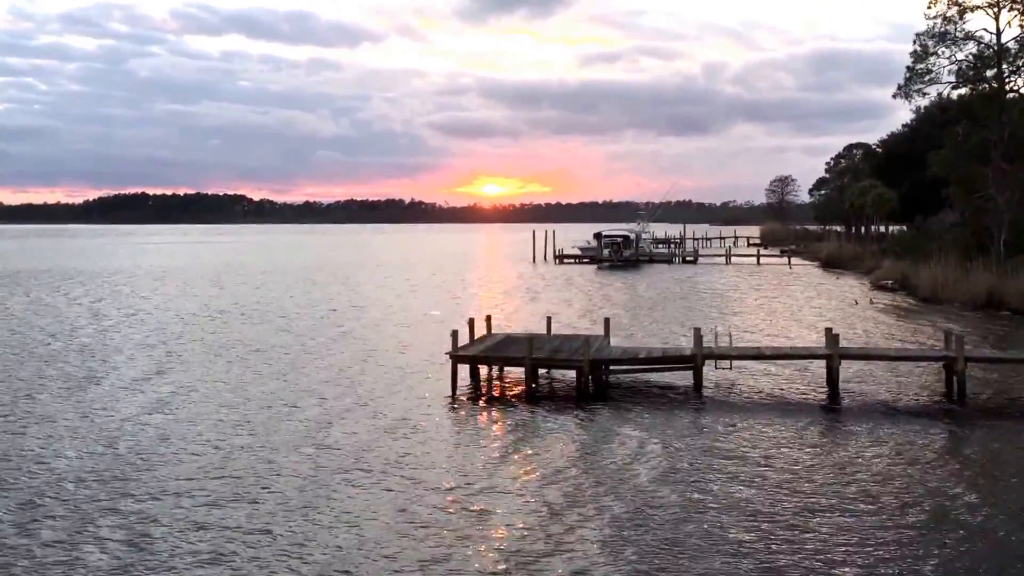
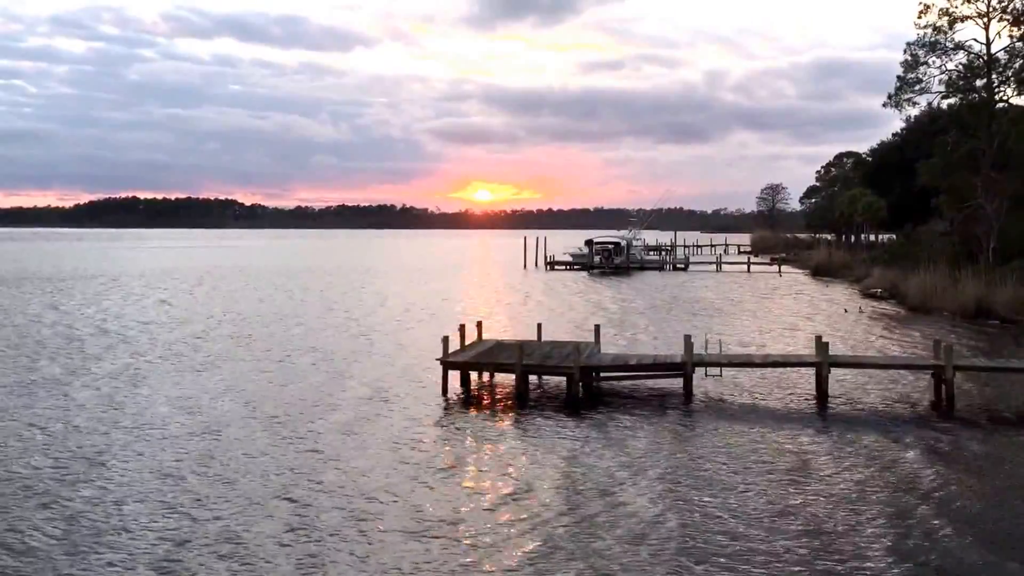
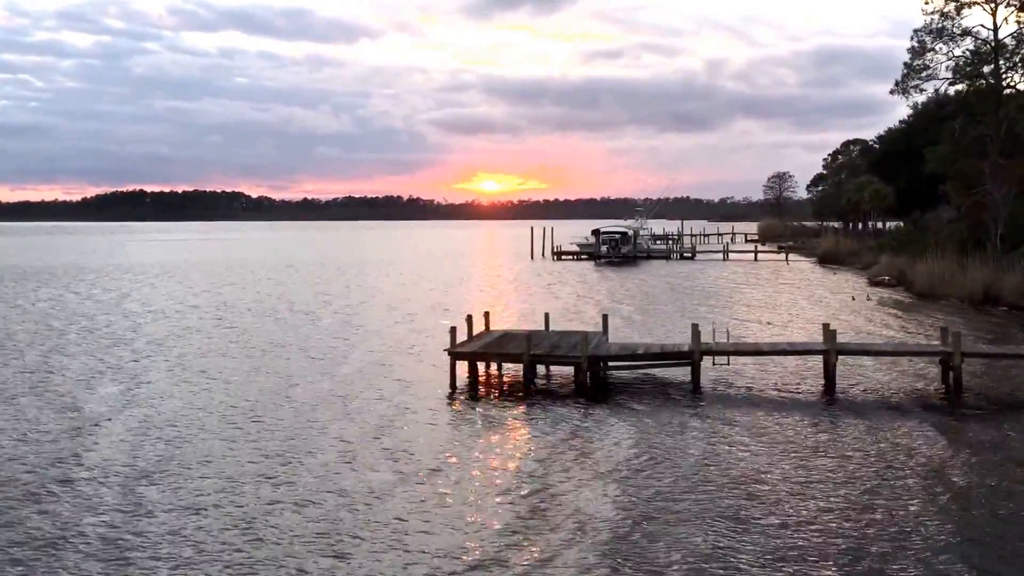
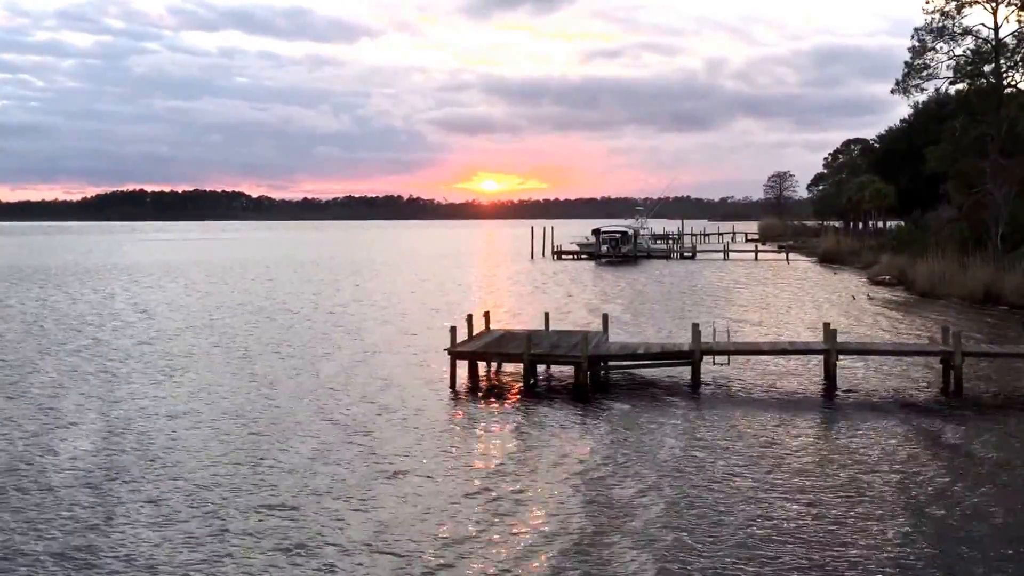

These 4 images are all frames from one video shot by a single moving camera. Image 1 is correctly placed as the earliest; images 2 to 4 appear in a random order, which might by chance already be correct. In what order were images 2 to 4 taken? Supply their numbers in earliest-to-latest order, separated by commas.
4, 3, 2
